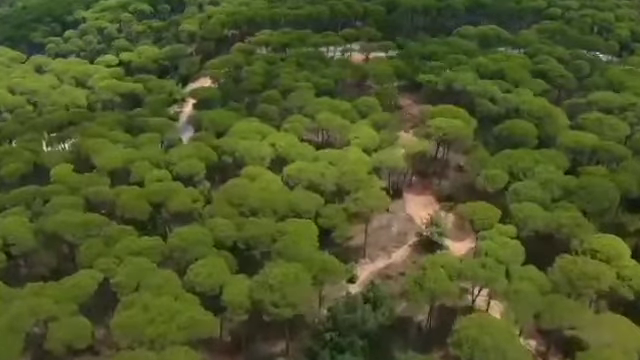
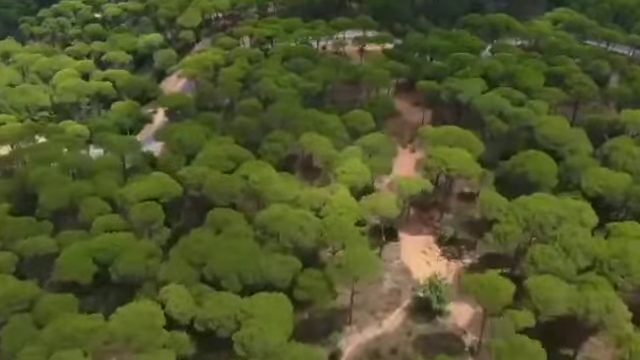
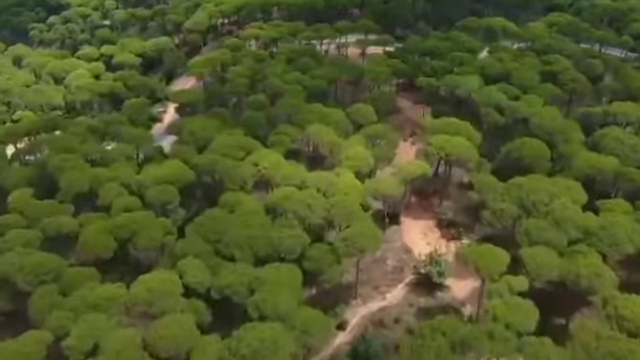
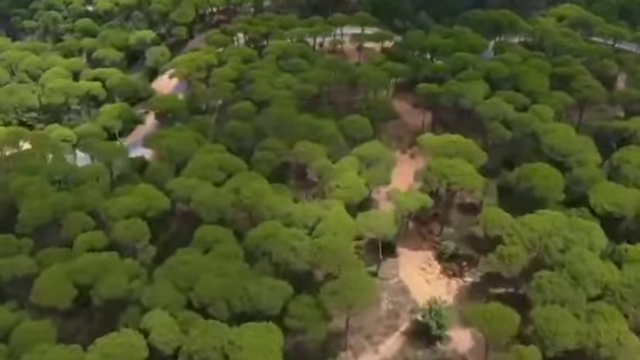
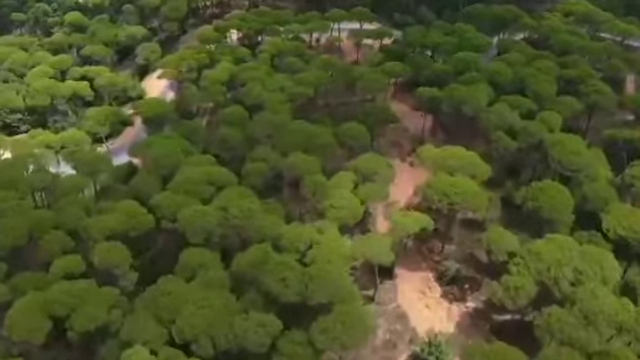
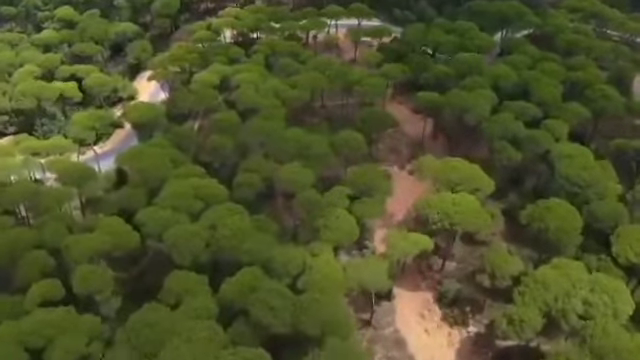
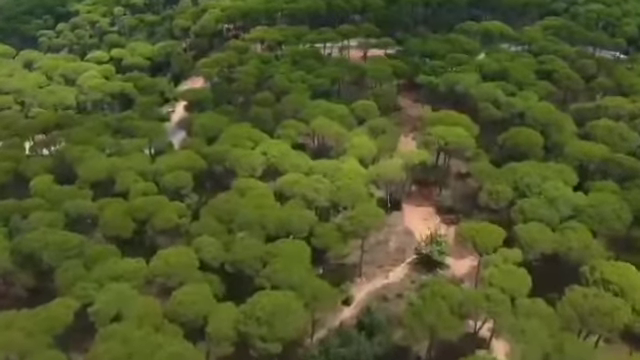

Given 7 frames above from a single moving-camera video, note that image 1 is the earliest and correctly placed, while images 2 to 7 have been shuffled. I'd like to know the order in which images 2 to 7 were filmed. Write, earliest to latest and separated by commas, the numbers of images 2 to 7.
7, 3, 2, 4, 5, 6
